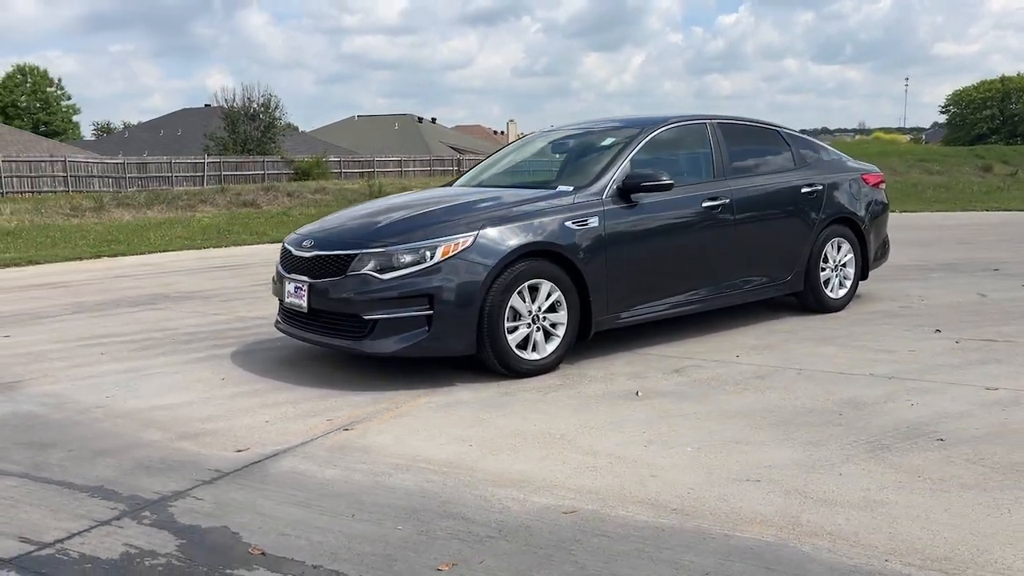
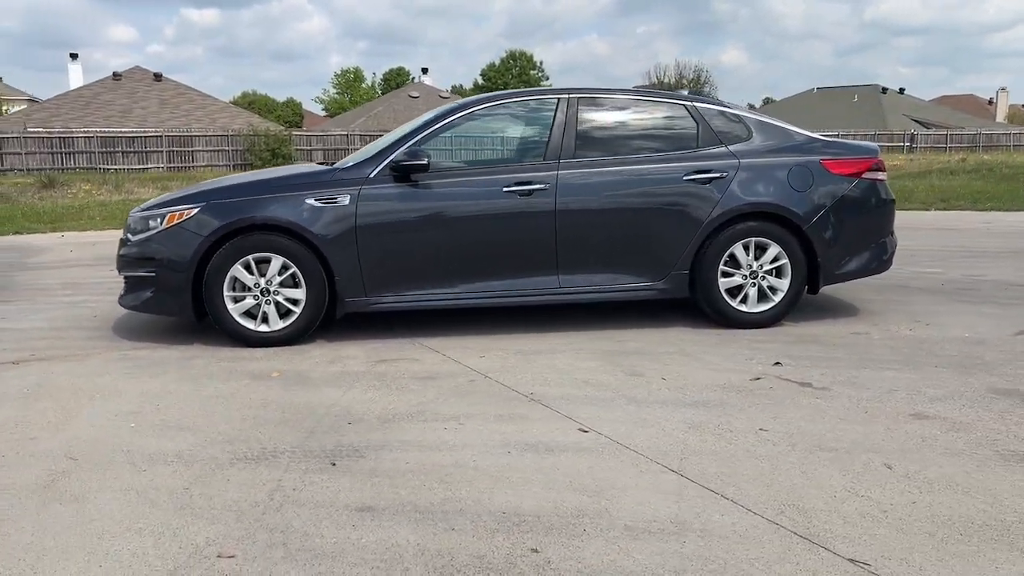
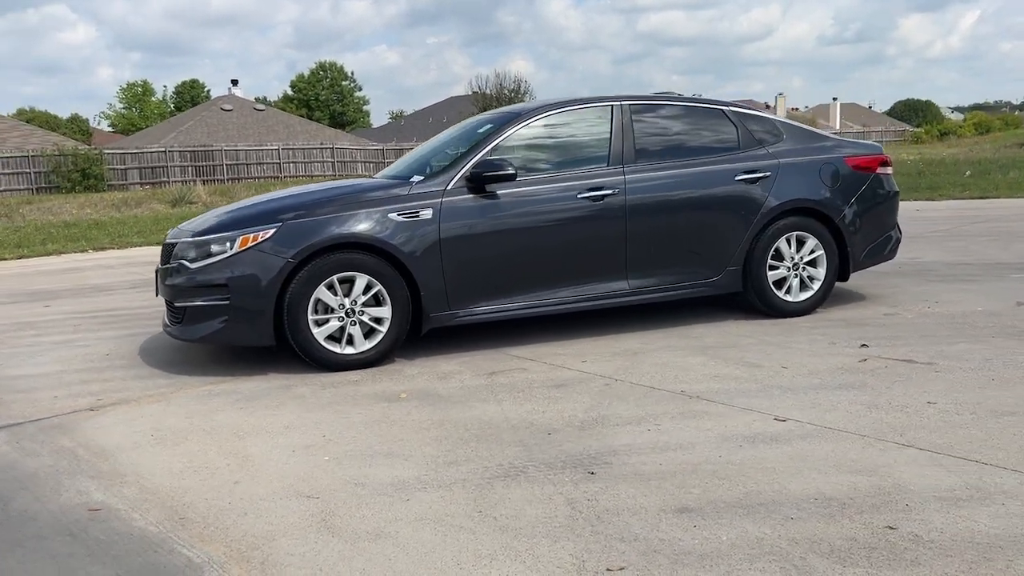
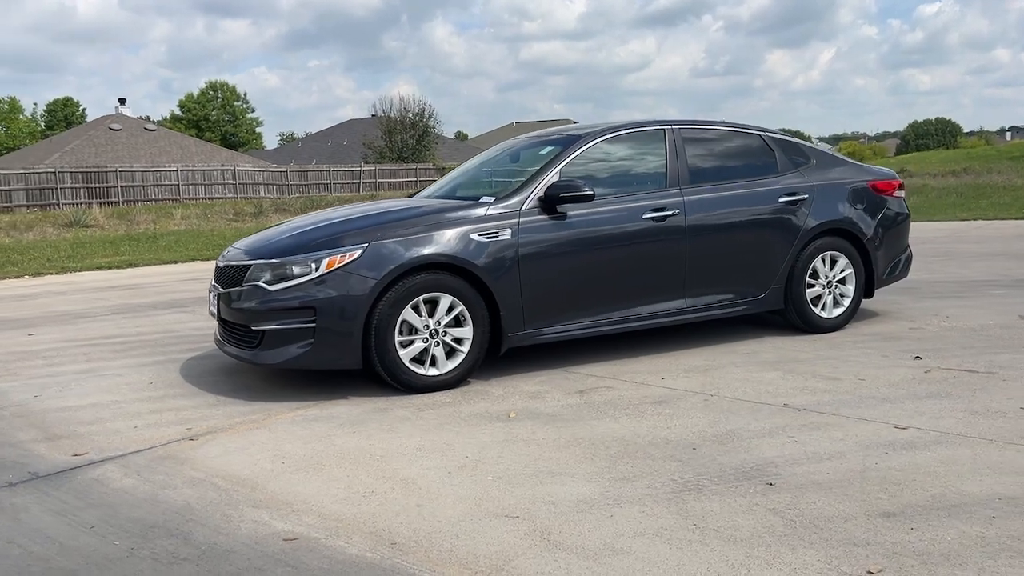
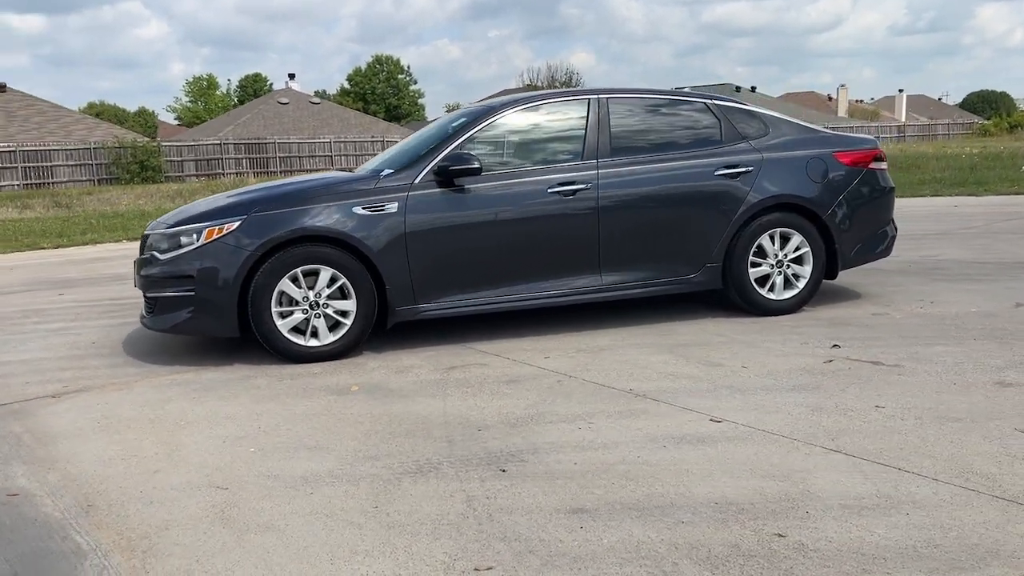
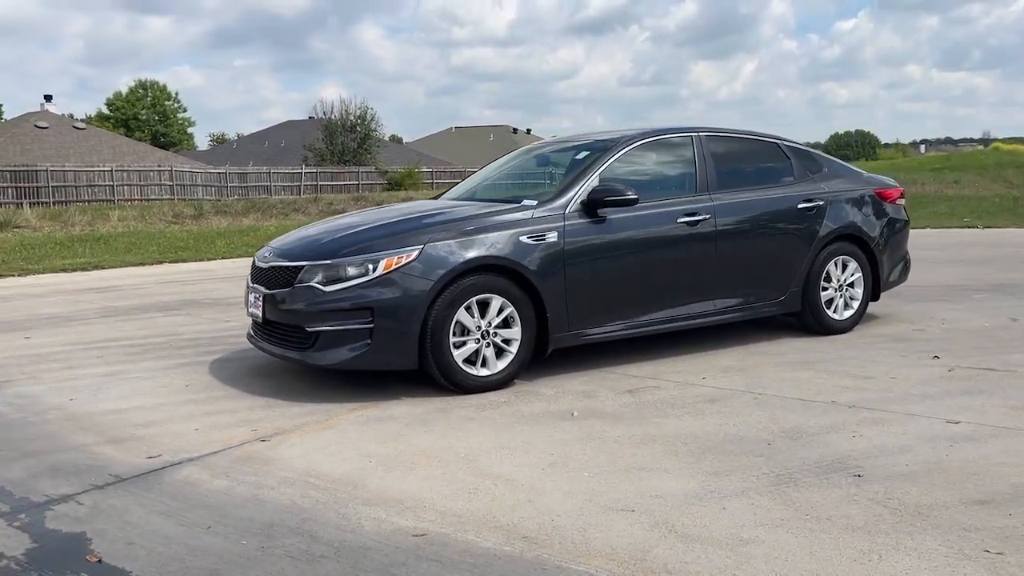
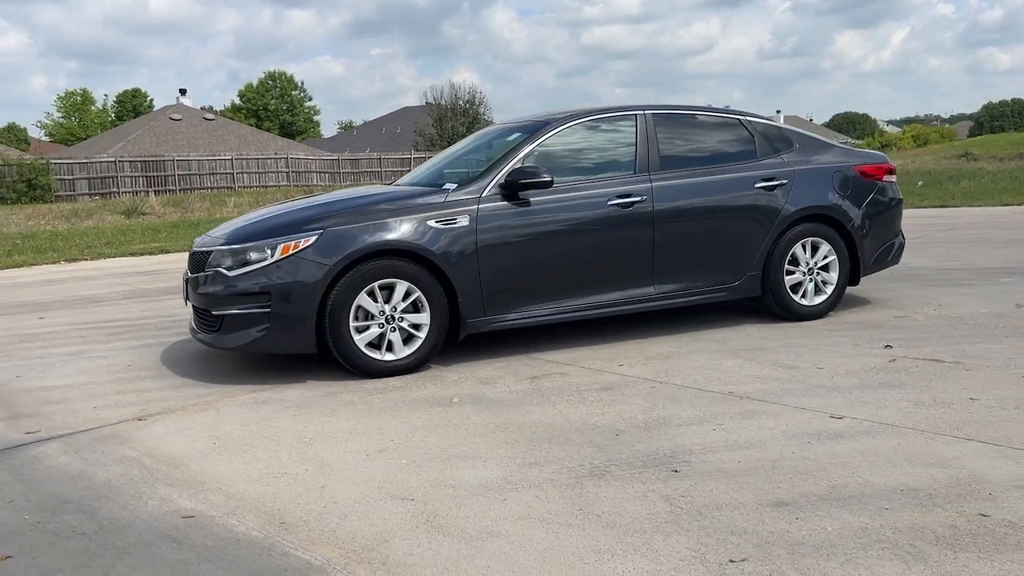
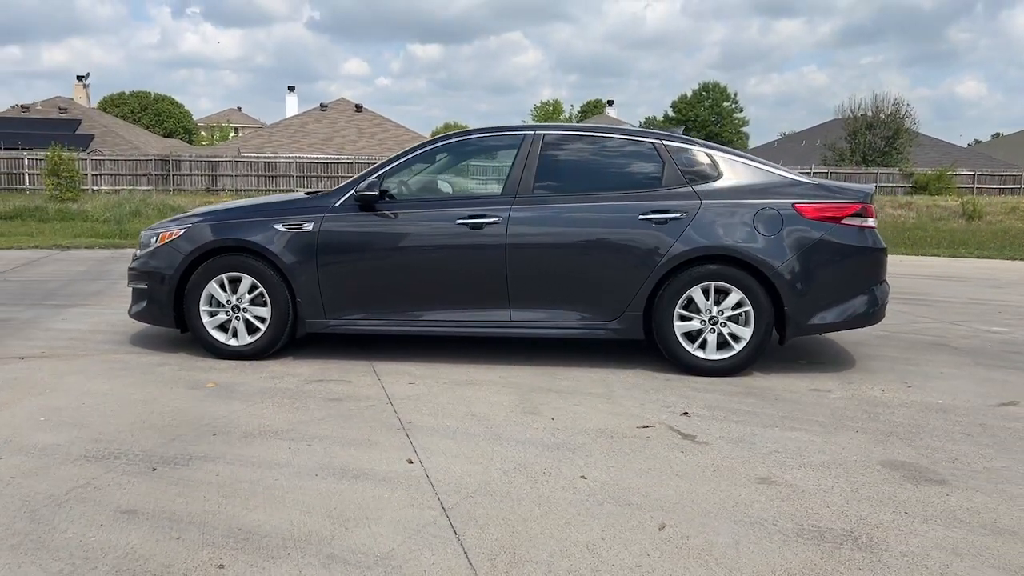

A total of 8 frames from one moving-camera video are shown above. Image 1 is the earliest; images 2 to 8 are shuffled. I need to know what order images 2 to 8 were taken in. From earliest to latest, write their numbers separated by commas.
6, 4, 7, 3, 5, 2, 8
